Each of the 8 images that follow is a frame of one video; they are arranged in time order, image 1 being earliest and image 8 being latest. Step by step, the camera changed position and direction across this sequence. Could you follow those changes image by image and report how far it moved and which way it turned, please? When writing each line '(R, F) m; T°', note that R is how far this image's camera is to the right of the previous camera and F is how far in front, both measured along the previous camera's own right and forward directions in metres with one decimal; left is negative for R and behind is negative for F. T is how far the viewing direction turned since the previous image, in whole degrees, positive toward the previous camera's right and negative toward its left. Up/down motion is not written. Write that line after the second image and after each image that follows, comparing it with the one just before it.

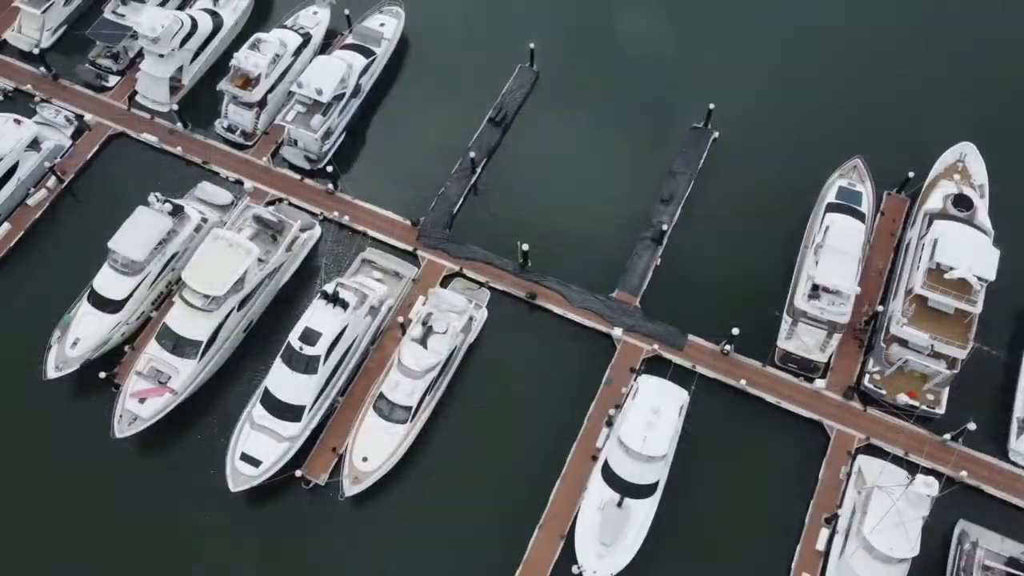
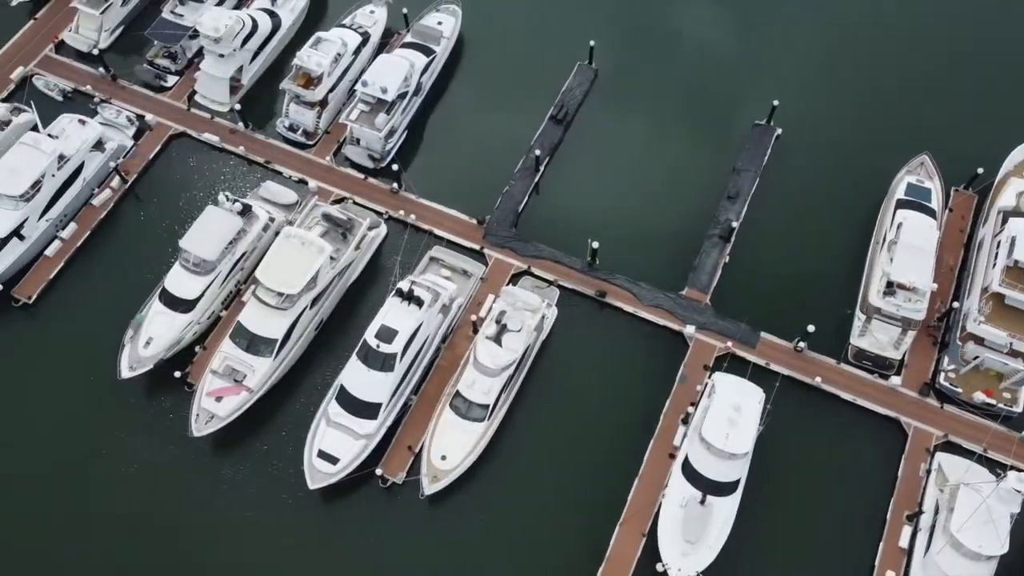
(-2.5, 0.0) m; 0°
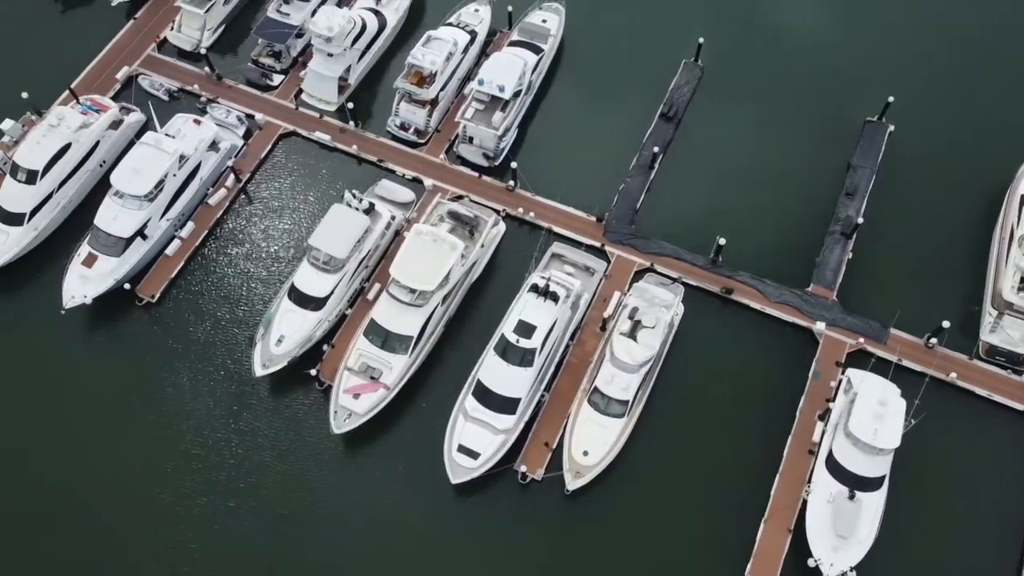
(-4.7, -0.1) m; 0°
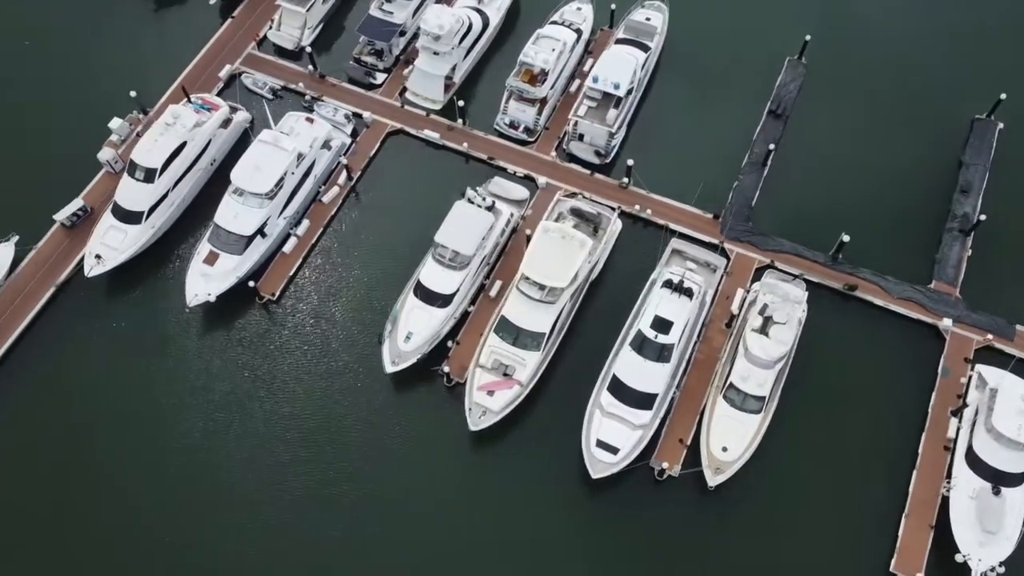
(-4.7, -0.1) m; 0°
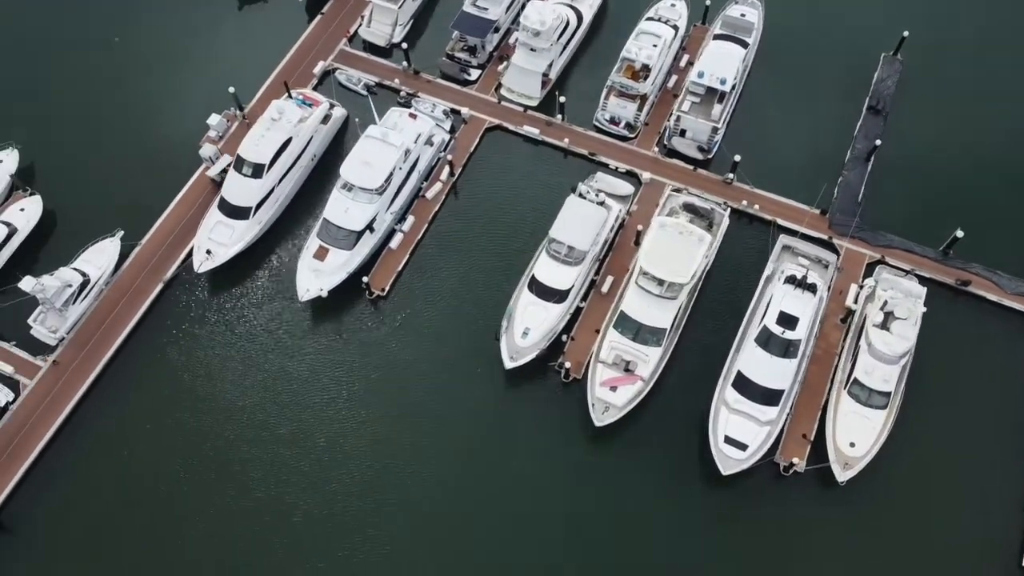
(-4.3, 0.0) m; 0°
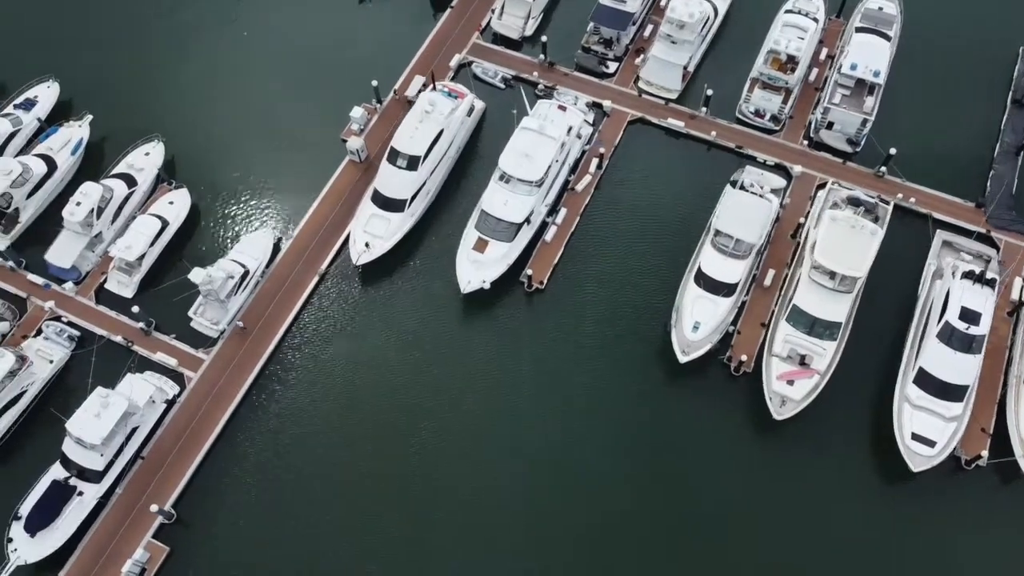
(-6.2, +0.1) m; 0°
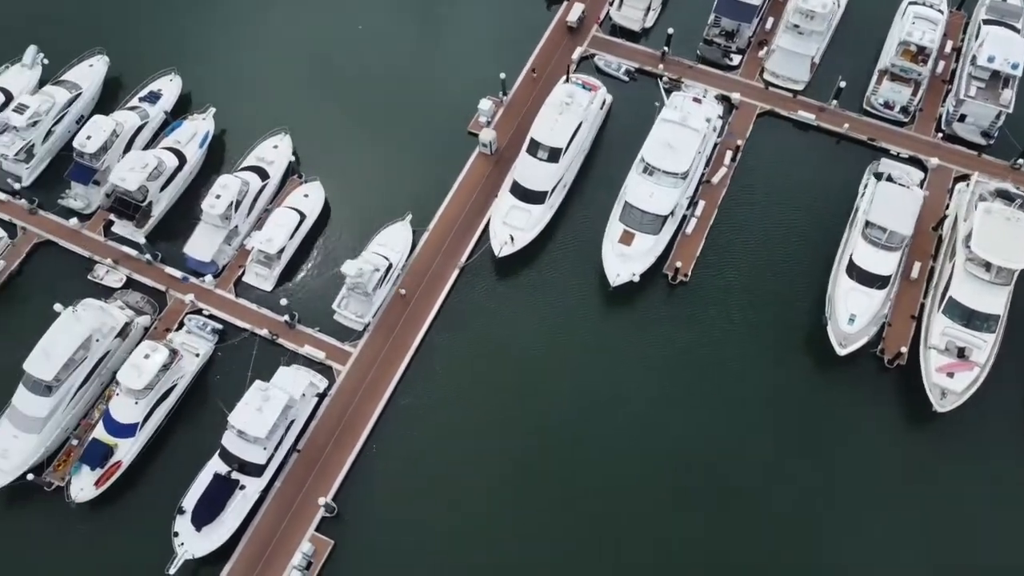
(-5.8, +0.1) m; 0°
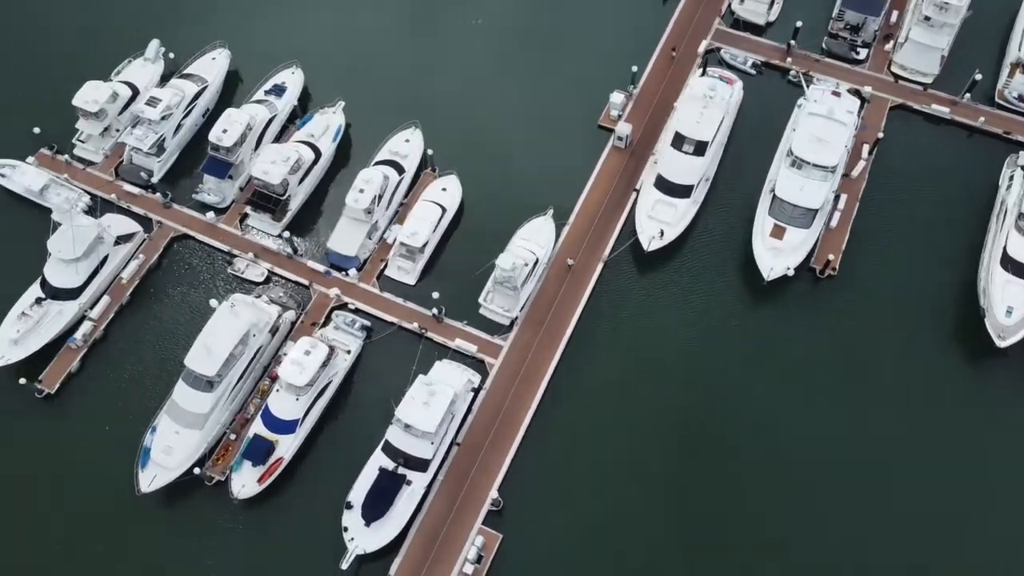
(-6.0, +0.2) m; 0°
